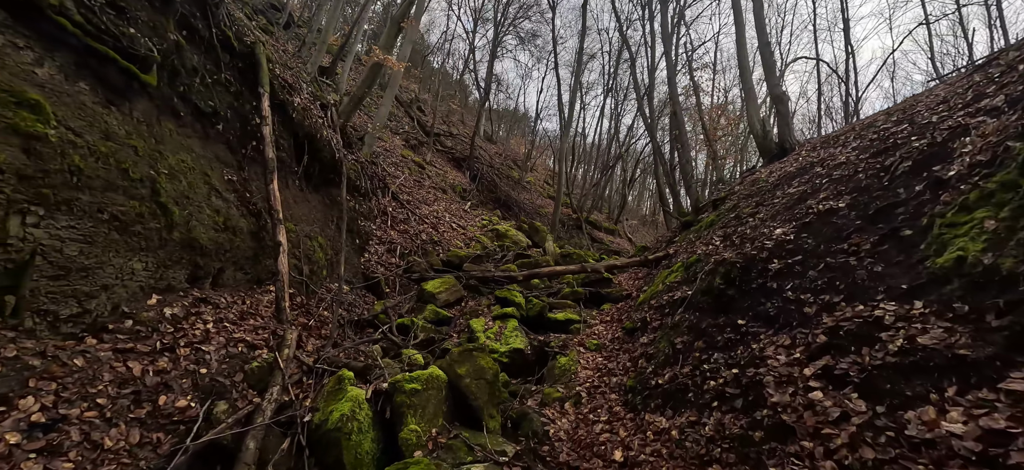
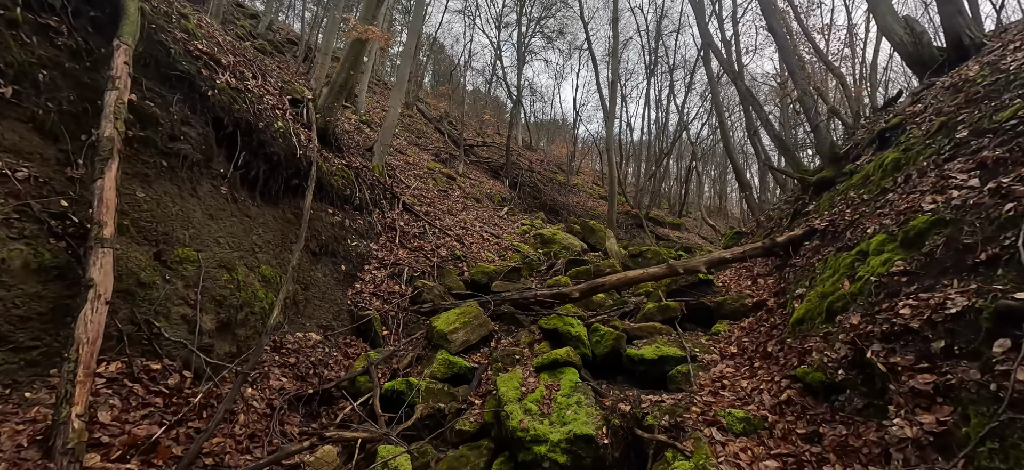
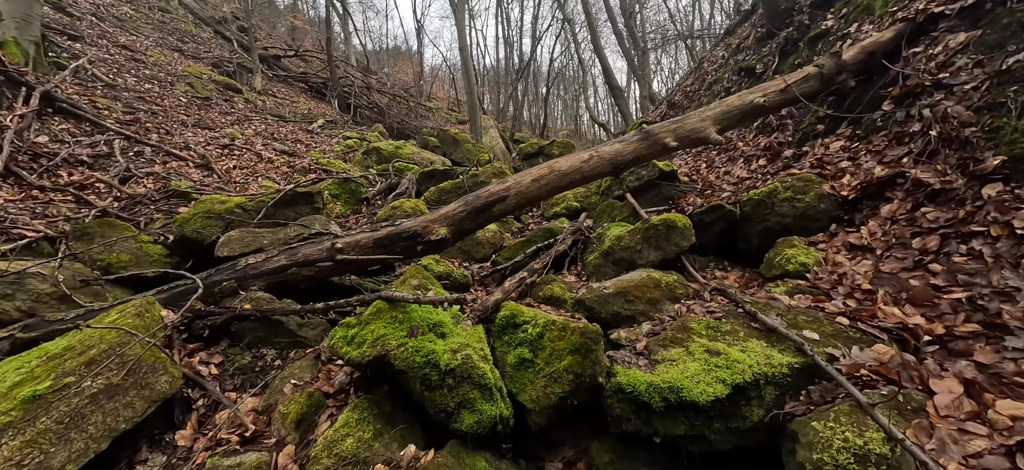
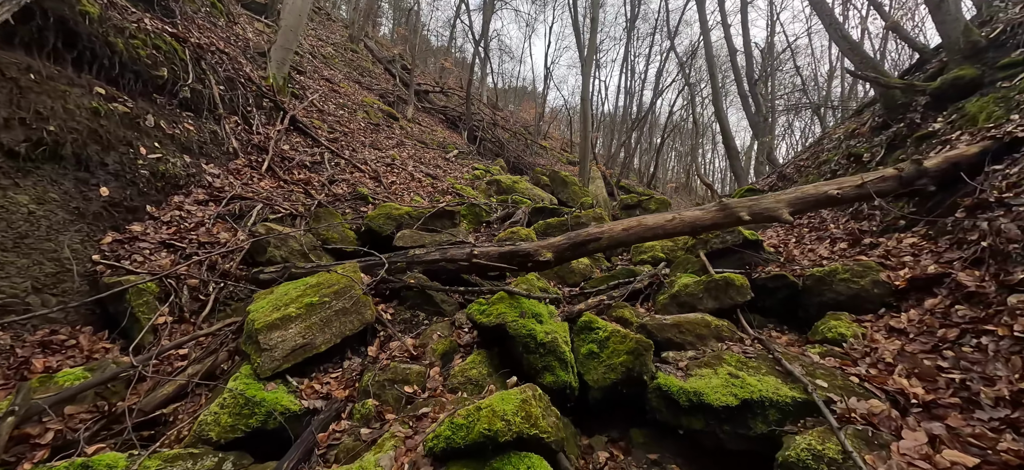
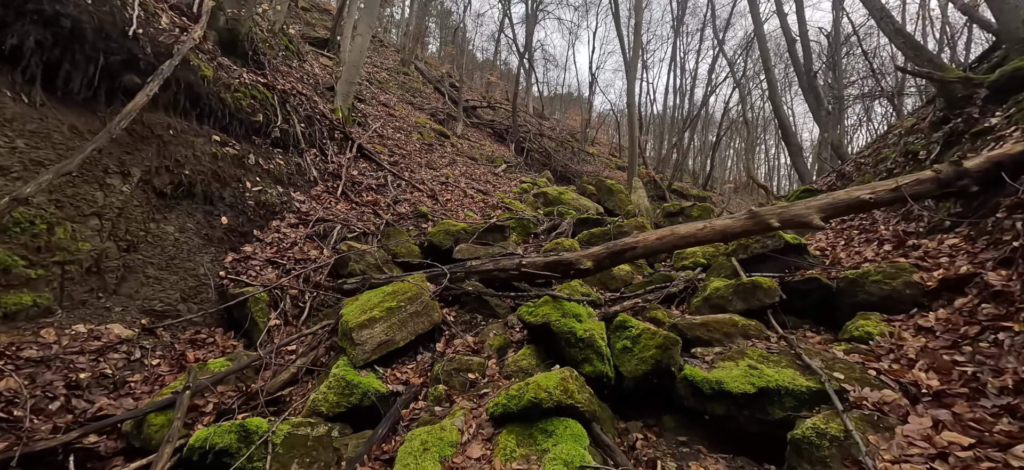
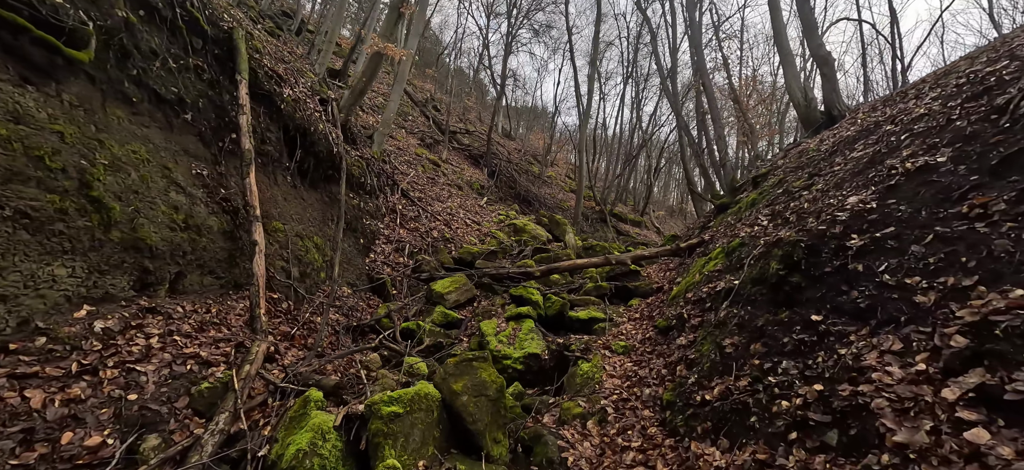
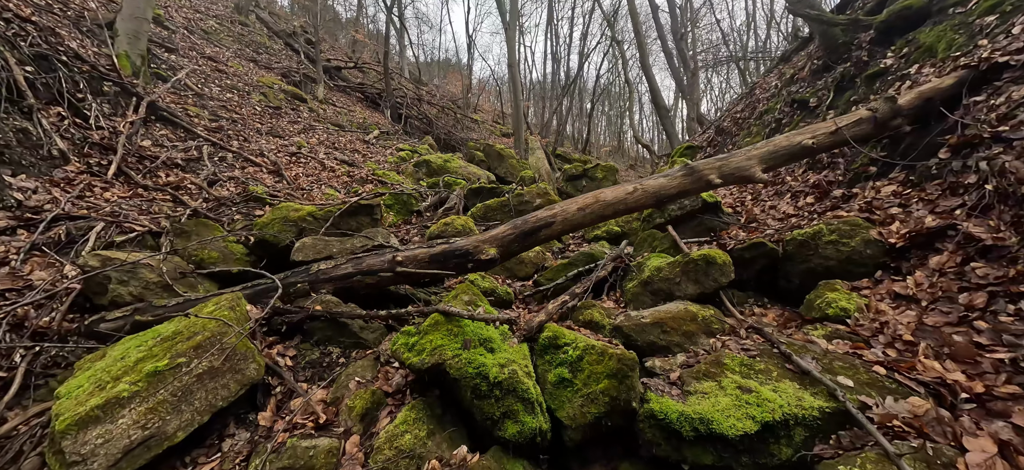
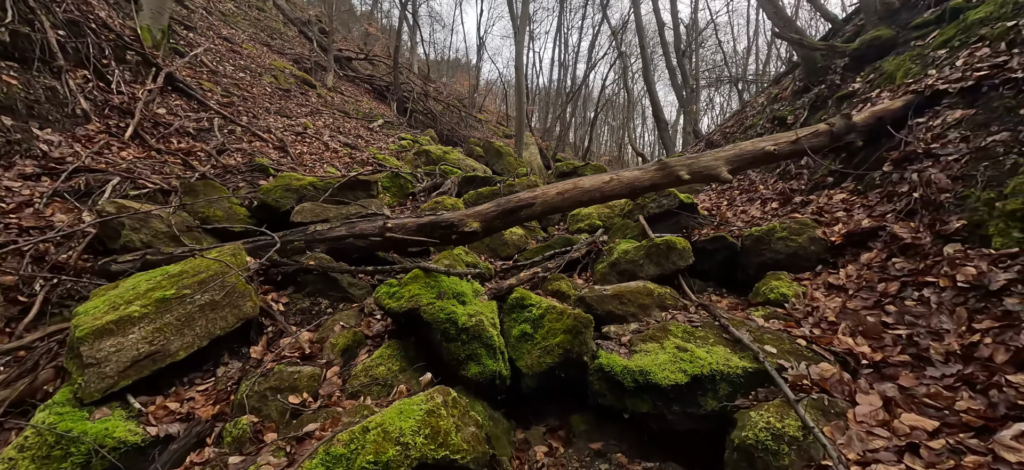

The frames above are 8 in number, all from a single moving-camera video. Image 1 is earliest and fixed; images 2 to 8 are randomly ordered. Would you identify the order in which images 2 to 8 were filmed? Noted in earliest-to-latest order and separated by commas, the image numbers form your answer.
6, 2, 5, 4, 8, 7, 3
